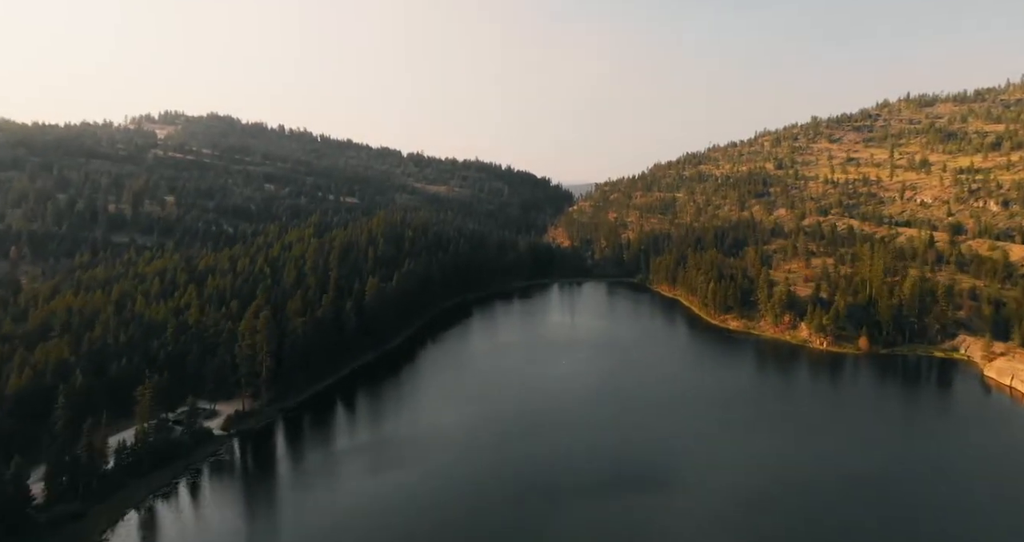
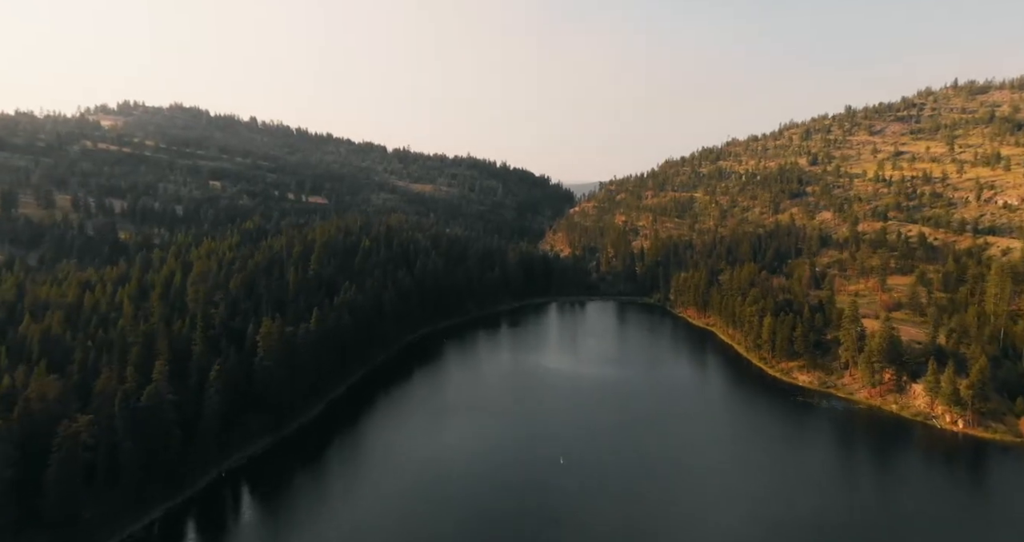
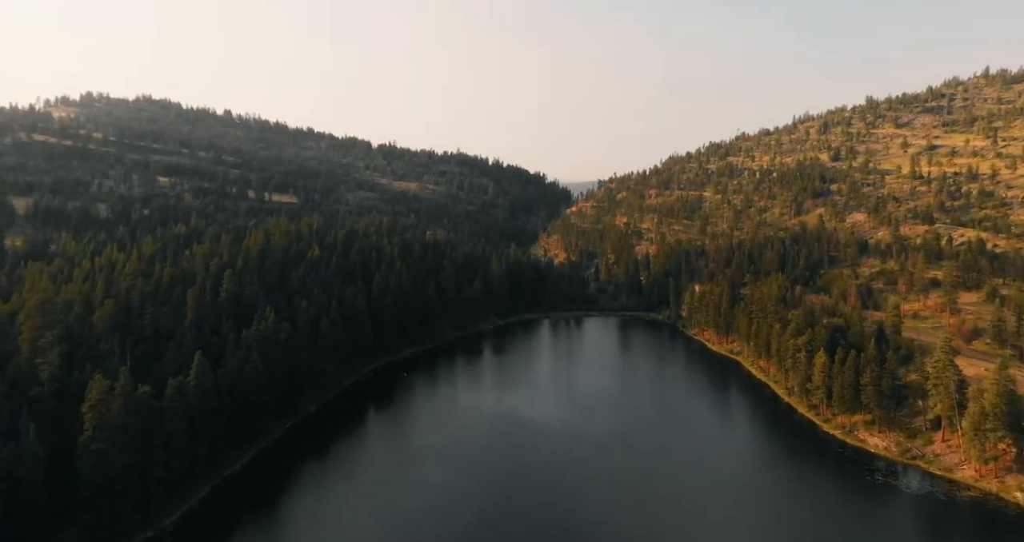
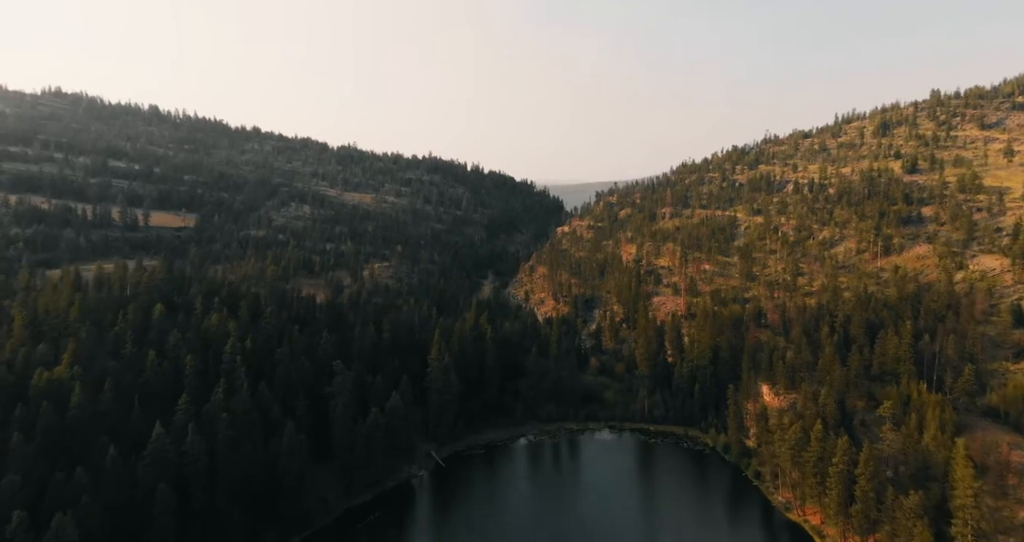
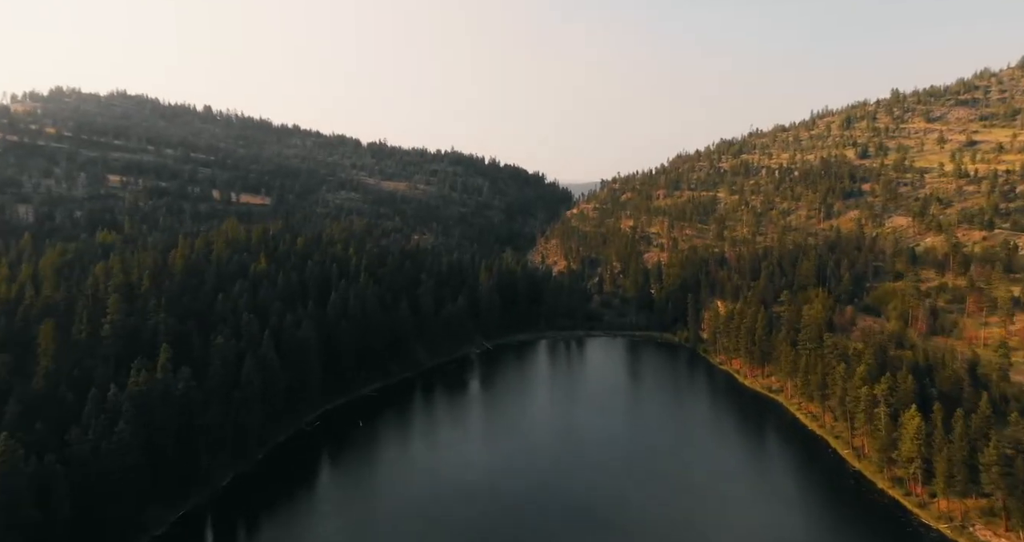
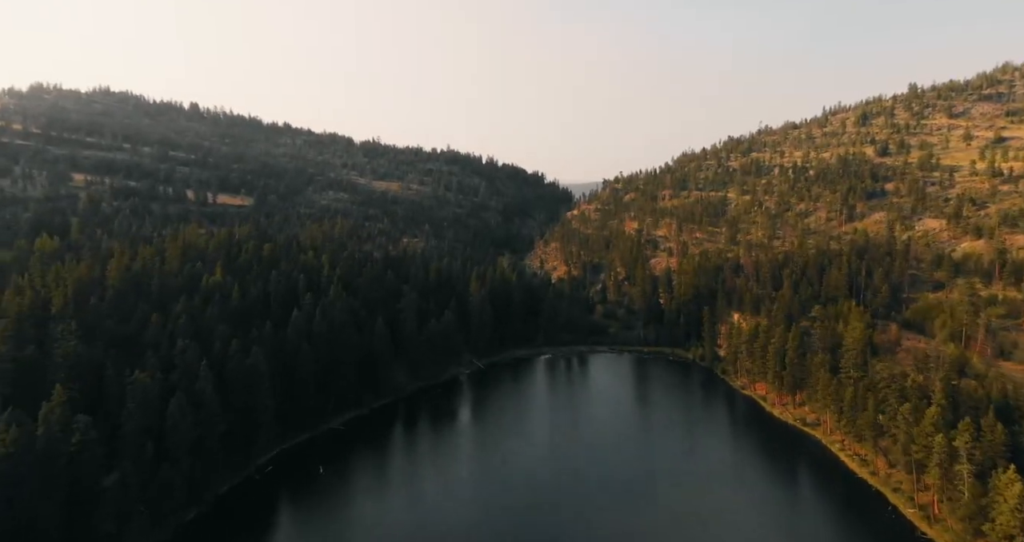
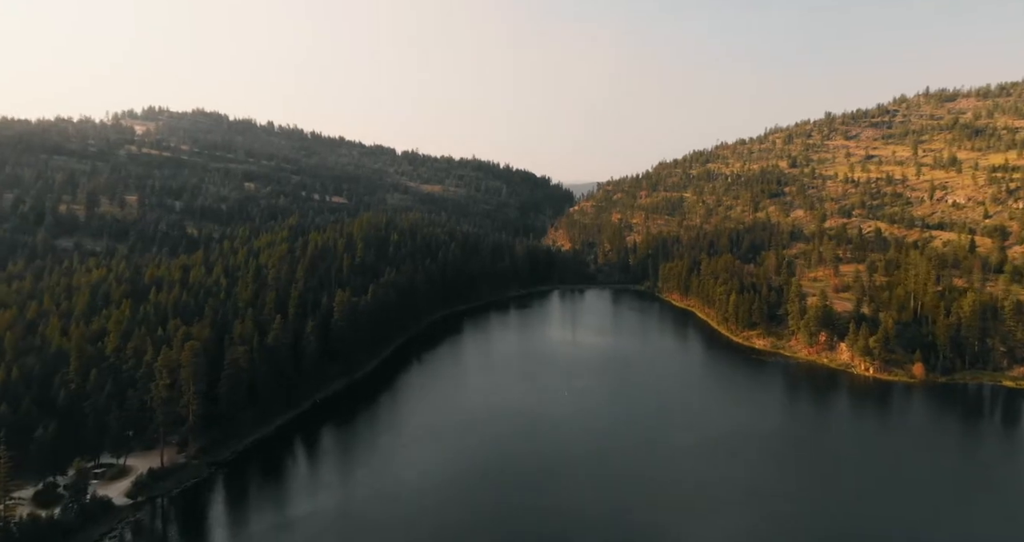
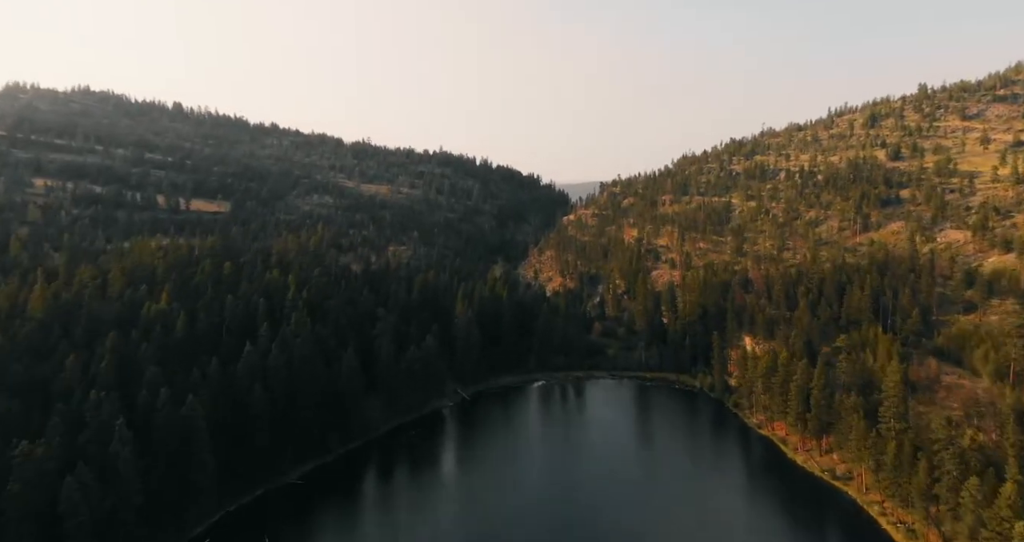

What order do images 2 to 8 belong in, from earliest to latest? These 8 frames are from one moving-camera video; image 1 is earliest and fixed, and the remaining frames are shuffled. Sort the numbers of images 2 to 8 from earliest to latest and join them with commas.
7, 2, 3, 5, 6, 8, 4
